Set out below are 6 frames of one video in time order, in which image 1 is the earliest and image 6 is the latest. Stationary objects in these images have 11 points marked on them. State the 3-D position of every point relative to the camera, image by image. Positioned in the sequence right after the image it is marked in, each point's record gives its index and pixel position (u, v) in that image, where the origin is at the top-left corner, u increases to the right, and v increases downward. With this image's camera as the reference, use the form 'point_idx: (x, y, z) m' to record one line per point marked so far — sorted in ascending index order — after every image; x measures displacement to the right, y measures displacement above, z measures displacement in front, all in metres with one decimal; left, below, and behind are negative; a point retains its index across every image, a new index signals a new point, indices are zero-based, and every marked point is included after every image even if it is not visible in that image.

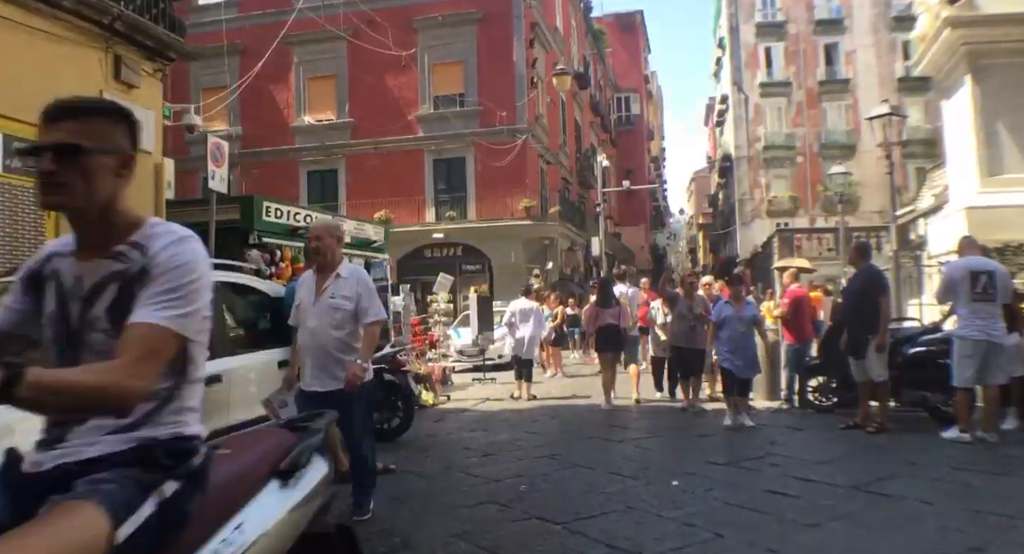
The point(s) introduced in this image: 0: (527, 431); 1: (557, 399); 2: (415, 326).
0: (+0.1, -1.5, +7.1) m
1: (+0.7, -1.7, +10.1) m
2: (-1.4, -0.7, +10.0) m
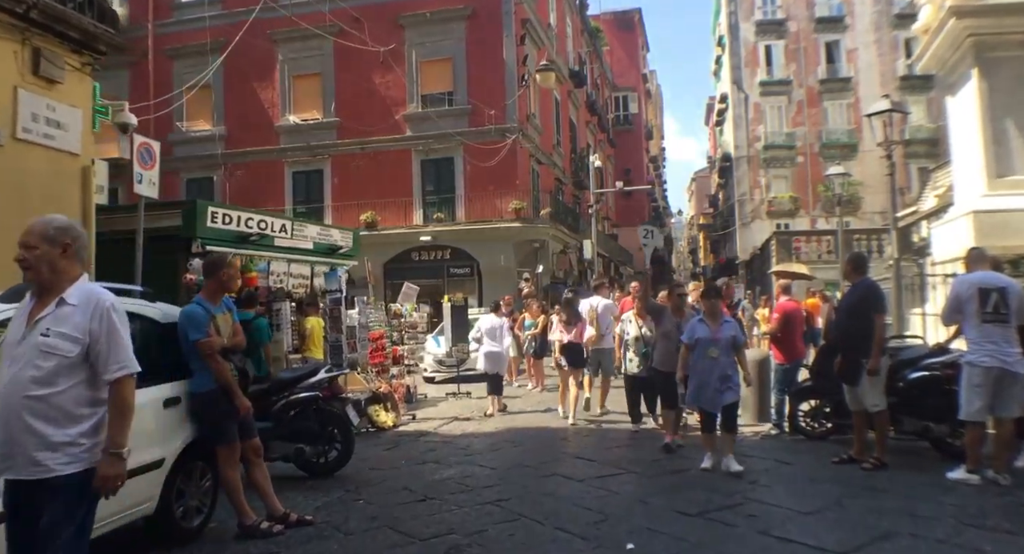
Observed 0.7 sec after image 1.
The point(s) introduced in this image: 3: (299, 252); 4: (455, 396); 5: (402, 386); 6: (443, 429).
0: (-0.3, -1.7, +6.3) m
1: (+0.3, -1.8, +9.4) m
2: (-1.8, -0.9, +9.2) m
3: (-3.1, +0.4, +10.2) m
4: (-0.9, -2.0, +11.6) m
5: (-1.5, -1.5, +9.5) m
6: (-0.9, -1.8, +8.6) m
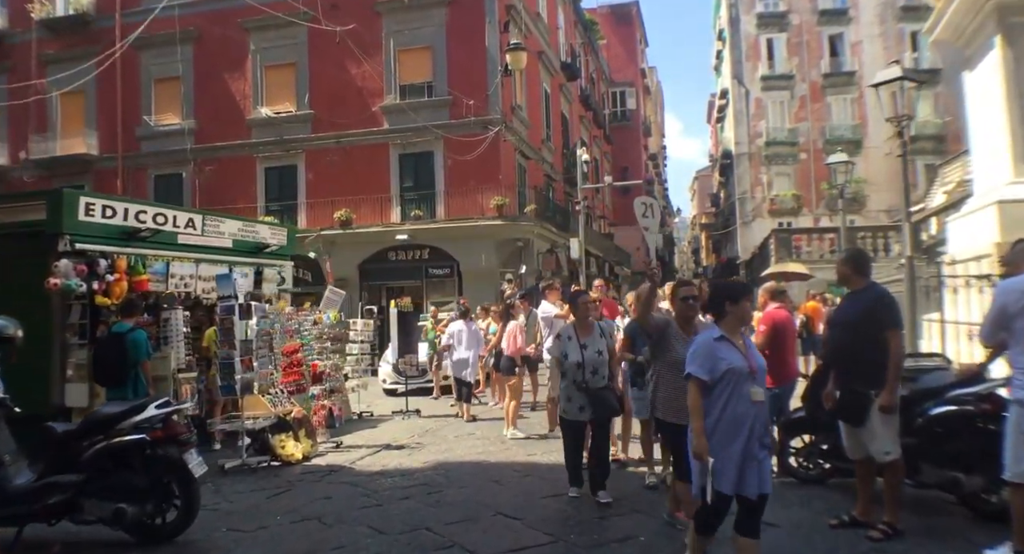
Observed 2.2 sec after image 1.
0: (-1.0, -1.7, +4.9) m
1: (-0.4, -1.9, +7.9) m
2: (-2.5, -0.9, +7.8) m
3: (-3.8, +0.3, +8.8) m
4: (-1.6, -2.0, +10.1) m
5: (-2.2, -1.5, +8.1) m
6: (-1.5, -1.9, +7.1) m
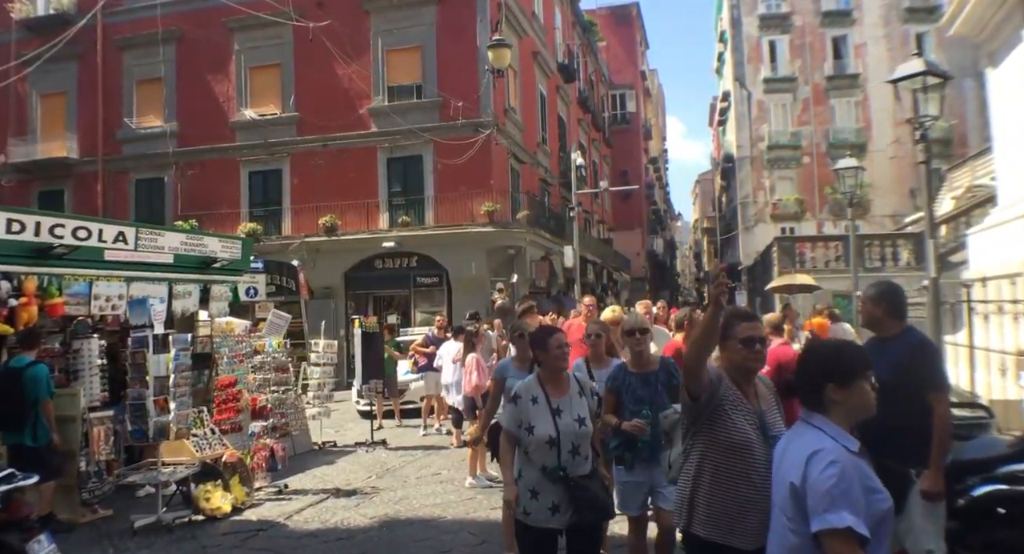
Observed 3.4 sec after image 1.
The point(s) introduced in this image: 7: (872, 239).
0: (-1.3, -1.9, +3.9) m
1: (-0.7, -2.1, +7.0) m
2: (-2.8, -1.1, +6.9) m
3: (-4.1, +0.1, +7.9) m
4: (-1.9, -2.2, +9.2) m
5: (-2.5, -1.7, +7.2) m
6: (-1.8, -2.1, +6.2) m
7: (+10.0, +1.1, +19.6) m
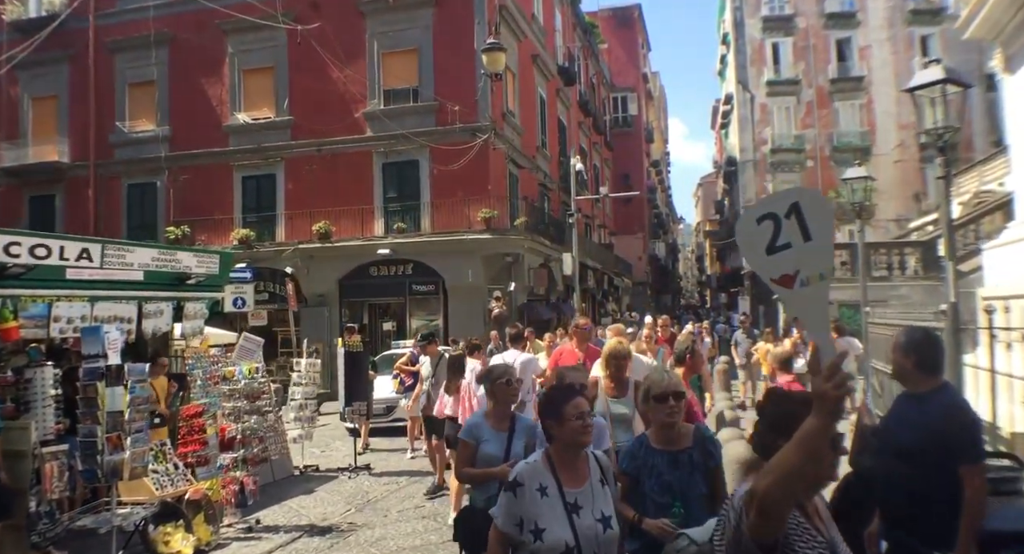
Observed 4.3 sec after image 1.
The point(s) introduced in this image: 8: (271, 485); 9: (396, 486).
0: (-1.4, -2.1, +3.5) m
1: (-0.9, -2.3, +6.5) m
2: (-2.9, -1.3, +6.4) m
3: (-4.2, -0.1, +7.4) m
4: (-2.0, -2.4, +8.7) m
5: (-2.6, -1.9, +6.7) m
6: (-2.0, -2.3, +5.7) m
7: (+9.9, +0.8, +19.1) m
8: (-2.8, -2.4, +8.2) m
9: (-1.3, -2.4, +8.1) m
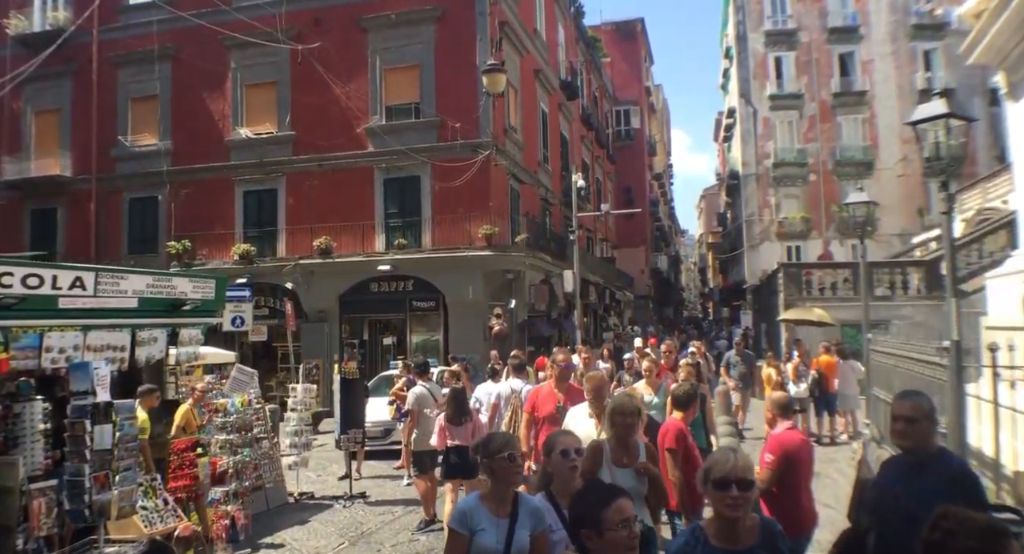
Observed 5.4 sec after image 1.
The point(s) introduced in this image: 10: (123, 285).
0: (-1.5, -2.4, +3.4) m
1: (-0.9, -2.6, +6.4) m
2: (-3.0, -1.6, +6.3) m
3: (-4.2, -0.4, +7.3) m
4: (-2.1, -2.8, +8.6) m
5: (-2.7, -2.2, +6.6) m
6: (-2.0, -2.6, +5.6) m
7: (+9.9, +0.3, +19.0) m
8: (-2.8, -2.7, +8.1) m
9: (-1.4, -2.7, +7.9) m
10: (-4.1, -0.1, +7.5) m
